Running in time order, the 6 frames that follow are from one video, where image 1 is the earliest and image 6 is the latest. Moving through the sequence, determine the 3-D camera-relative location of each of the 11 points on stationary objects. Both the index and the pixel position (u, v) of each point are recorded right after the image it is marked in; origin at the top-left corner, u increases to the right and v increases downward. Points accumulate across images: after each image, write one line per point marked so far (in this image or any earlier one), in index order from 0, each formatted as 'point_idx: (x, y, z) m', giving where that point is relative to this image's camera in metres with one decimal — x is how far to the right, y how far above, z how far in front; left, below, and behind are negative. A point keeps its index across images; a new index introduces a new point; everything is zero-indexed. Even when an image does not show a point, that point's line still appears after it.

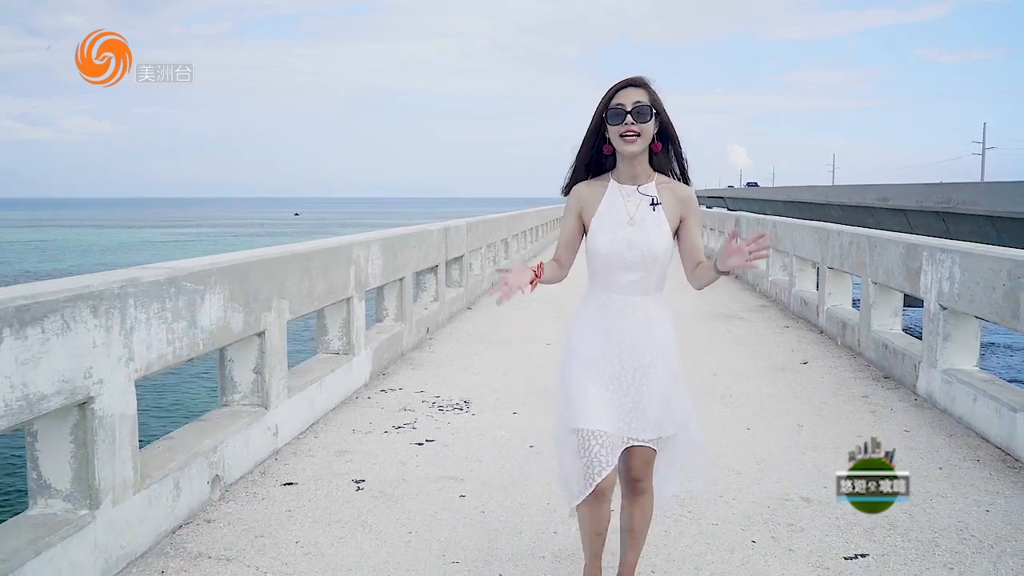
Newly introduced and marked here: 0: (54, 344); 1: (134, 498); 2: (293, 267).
0: (-1.5, -0.2, +3.0) m
1: (-1.5, -0.8, +3.5) m
2: (-1.3, +0.1, +5.3) m
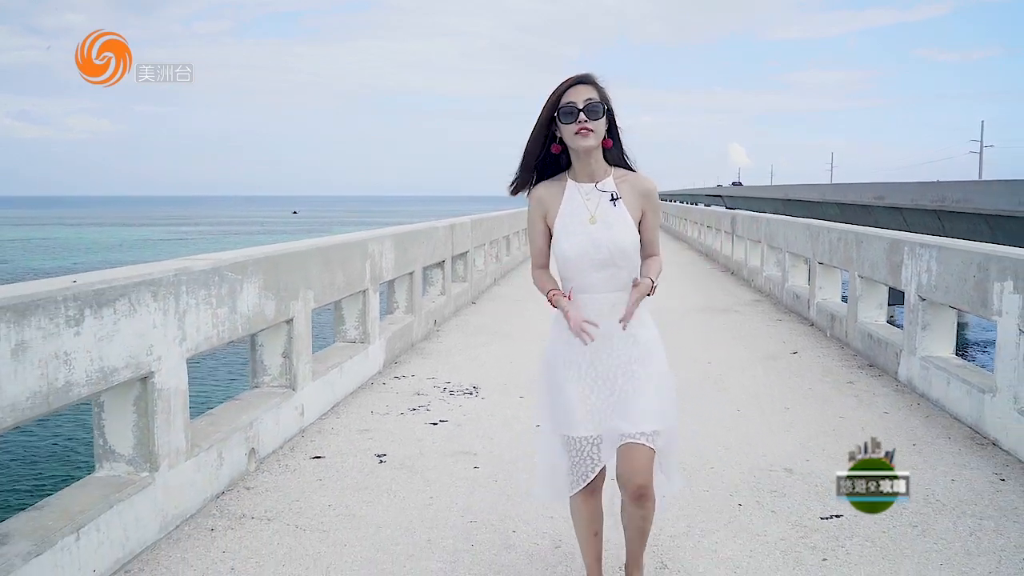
0: (-1.5, -0.1, +3.5) m
1: (-1.4, -0.8, +3.9) m
2: (-1.2, +0.2, +5.8) m
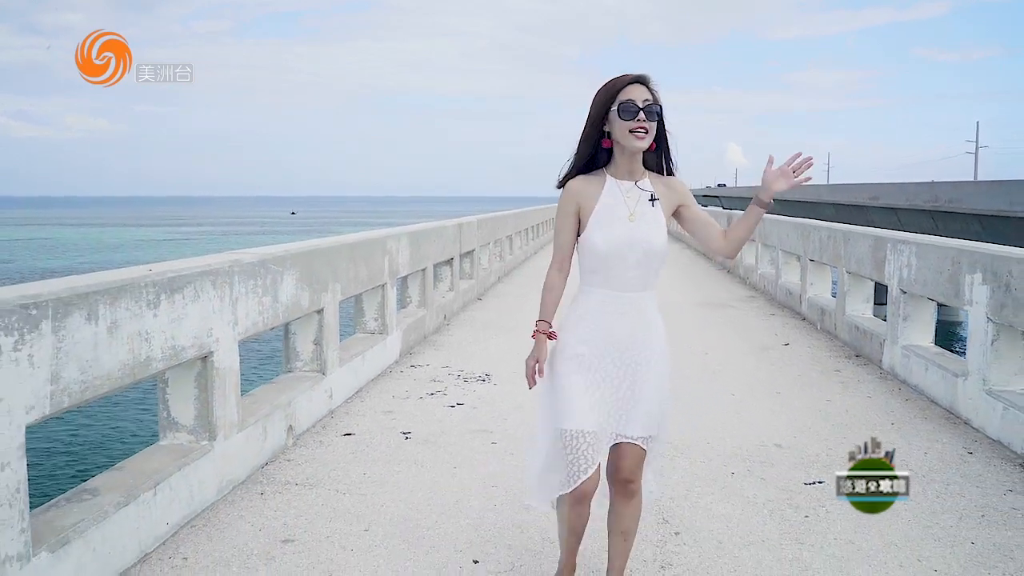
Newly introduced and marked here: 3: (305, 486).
0: (-1.4, -0.1, +3.9) m
1: (-1.3, -0.7, +4.4) m
2: (-1.1, +0.2, +6.2) m
3: (-1.0, -1.0, +4.5) m
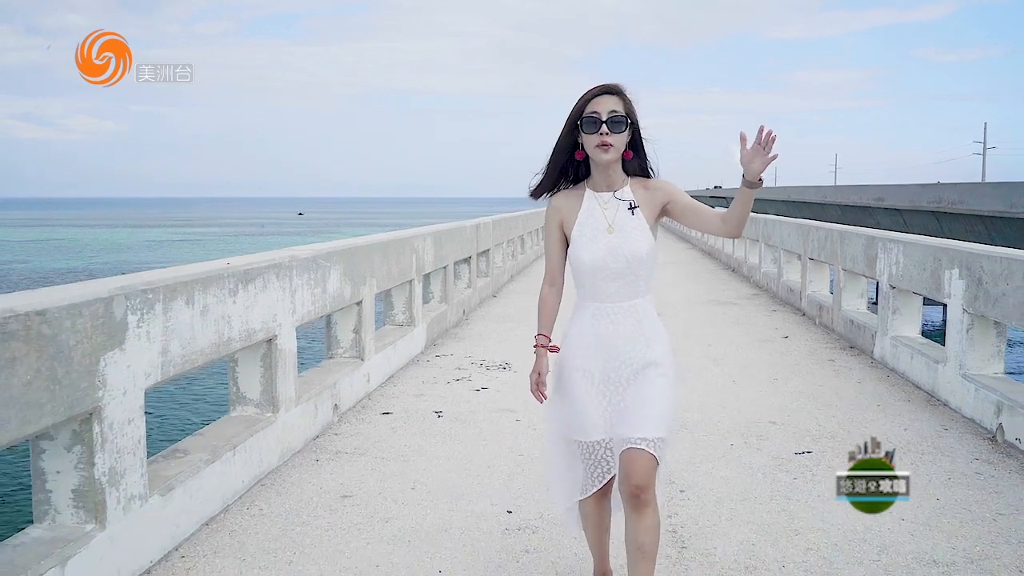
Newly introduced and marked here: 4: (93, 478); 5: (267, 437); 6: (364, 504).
0: (-1.2, 0.0, +4.5) m
1: (-1.2, -0.7, +5.0) m
2: (-1.0, +0.3, +6.8) m
3: (-0.9, -0.9, +5.1) m
4: (-1.4, -0.7, +3.2) m
5: (-1.2, -0.8, +4.6) m
6: (-0.7, -1.0, +4.3) m
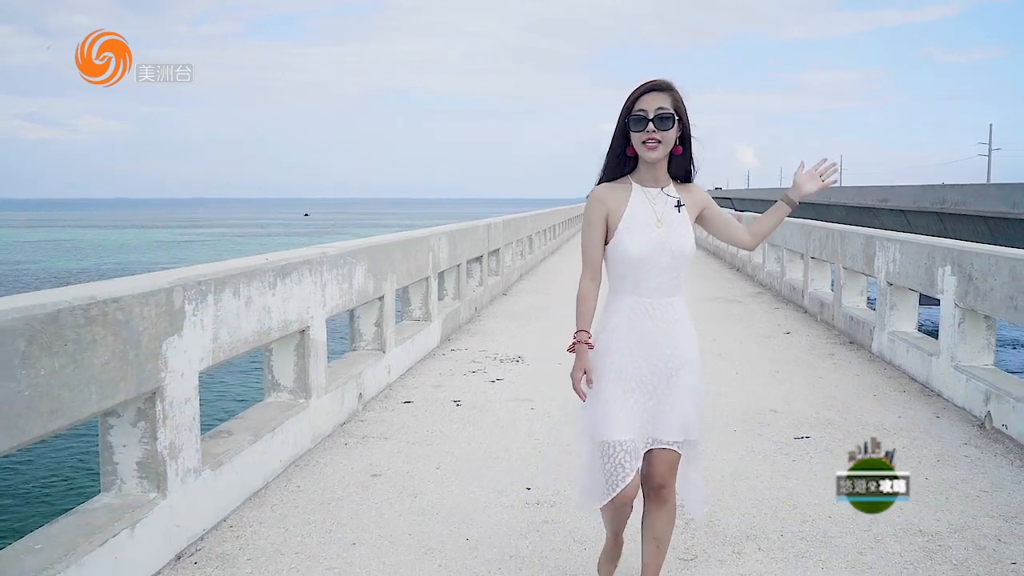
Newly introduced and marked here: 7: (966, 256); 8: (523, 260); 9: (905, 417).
0: (-1.2, 0.0, +4.9) m
1: (-1.1, -0.6, +5.4) m
2: (-0.9, +0.3, +7.2) m
3: (-0.8, -0.9, +5.4) m
4: (-1.4, -0.6, +3.5) m
5: (-1.1, -0.7, +5.0) m
6: (-0.6, -1.0, +4.6) m
7: (+3.0, +0.2, +6.2) m
8: (+0.2, +0.5, +16.5) m
9: (+2.5, -0.8, +5.9) m
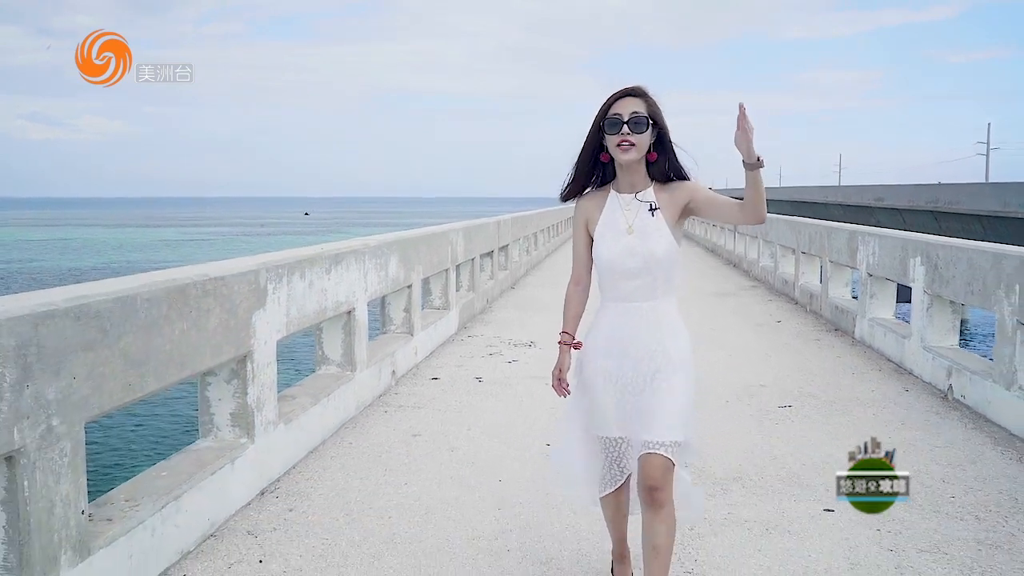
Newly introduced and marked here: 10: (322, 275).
0: (-1.0, +0.1, +5.6) m
1: (-1.0, -0.6, +6.1) m
2: (-0.8, +0.4, +7.9) m
3: (-0.7, -0.8, +6.2) m
4: (-1.2, -0.5, +4.3) m
5: (-1.0, -0.6, +5.7) m
6: (-0.5, -0.9, +5.4) m
7: (+3.2, +0.3, +6.9) m
8: (+0.3, +0.6, +17.2) m
9: (+2.7, -0.8, +6.7) m
10: (-1.1, +0.1, +5.2) m
